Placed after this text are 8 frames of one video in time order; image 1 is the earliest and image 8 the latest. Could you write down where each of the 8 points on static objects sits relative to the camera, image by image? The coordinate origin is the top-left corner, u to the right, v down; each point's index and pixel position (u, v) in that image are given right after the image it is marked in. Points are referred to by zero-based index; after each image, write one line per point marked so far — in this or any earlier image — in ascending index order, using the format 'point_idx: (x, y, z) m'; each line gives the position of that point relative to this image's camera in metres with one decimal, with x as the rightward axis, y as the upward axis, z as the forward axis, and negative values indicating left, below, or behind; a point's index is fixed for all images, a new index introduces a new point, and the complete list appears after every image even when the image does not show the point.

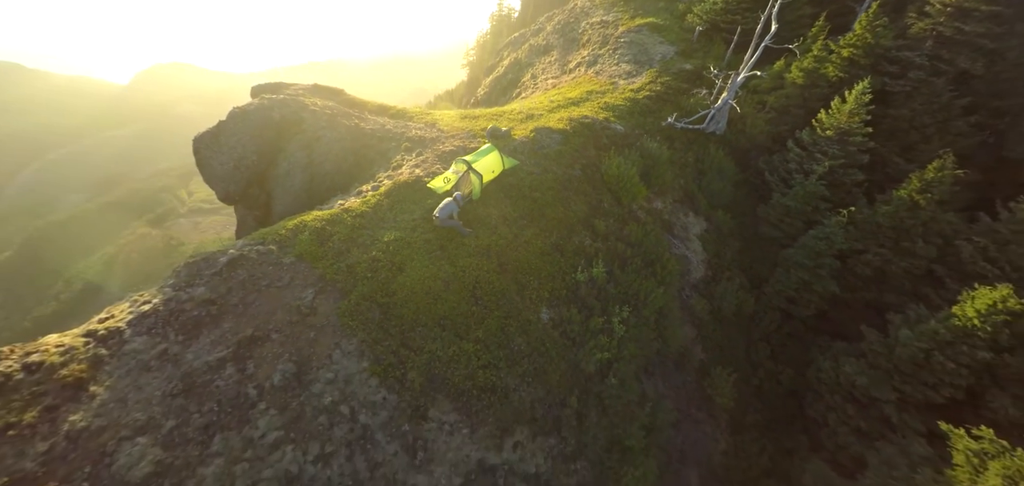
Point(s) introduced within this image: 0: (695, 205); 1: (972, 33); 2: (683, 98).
0: (+5.9, +1.2, +12.7) m
1: (+16.8, +7.6, +14.4) m
2: (+6.5, +5.6, +15.4) m
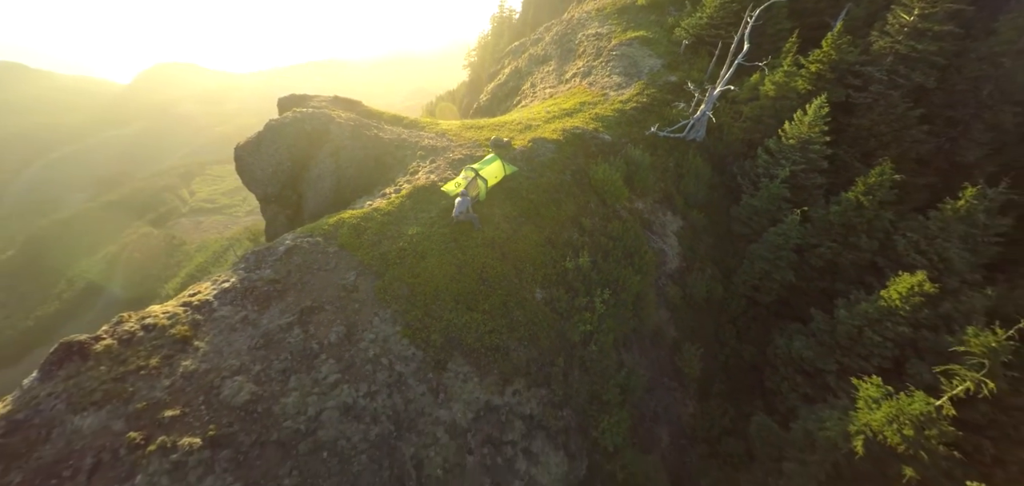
0: (+5.9, +1.4, +14.4) m
1: (+16.8, +7.8, +16.0) m
2: (+6.6, +5.7, +17.0) m
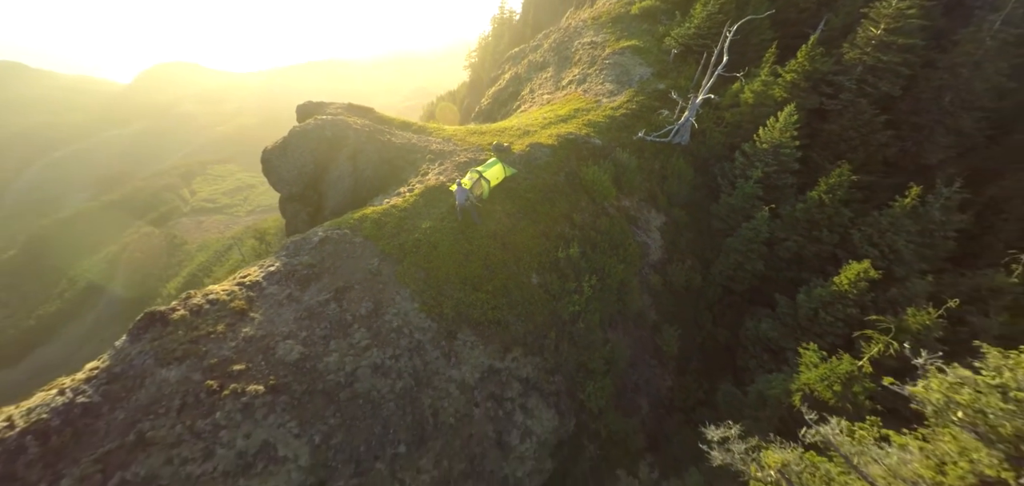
0: (+5.9, +1.6, +15.8) m
1: (+16.8, +8.0, +17.5) m
2: (+6.5, +5.9, +18.5) m
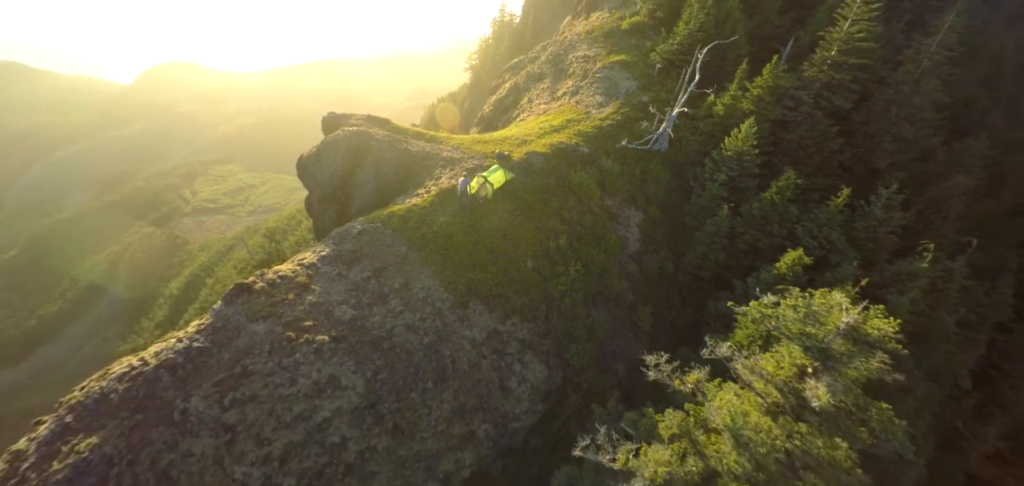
0: (+5.8, +1.9, +18.3) m
1: (+16.8, +8.2, +20.0) m
2: (+6.5, +6.2, +21.0) m
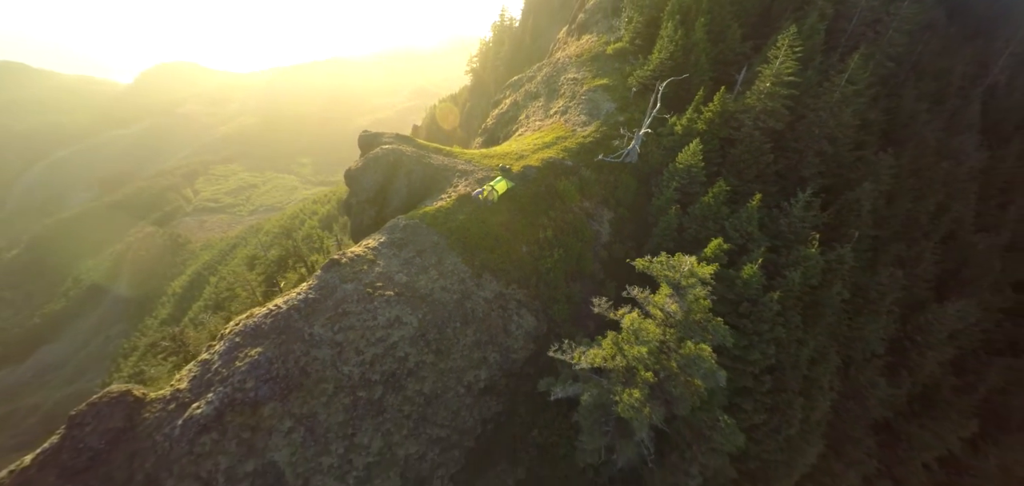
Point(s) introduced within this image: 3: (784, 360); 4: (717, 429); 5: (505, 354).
0: (+5.8, +2.3, +23.4) m
1: (+16.8, +8.7, +25.1) m
2: (+6.5, +6.6, +26.1) m
3: (+13.3, -5.3, +18.9) m
4: (+7.2, -6.5, +14.0) m
5: (-0.2, -5.0, +18.3) m
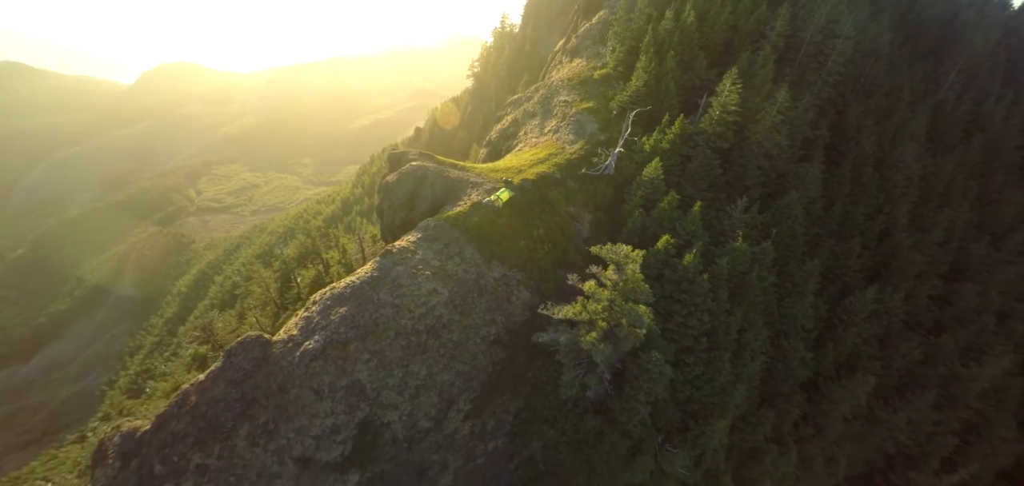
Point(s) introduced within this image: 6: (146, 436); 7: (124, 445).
0: (+5.9, +2.6, +29.8) m
1: (+16.9, +9.0, +31.5) m
2: (+6.6, +6.9, +32.5) m
3: (+13.4, -5.0, +25.3) m
4: (+7.3, -6.2, +20.4) m
5: (-0.2, -4.7, +24.7) m
6: (-17.2, -8.9, +19.5) m
7: (-18.5, -9.3, +19.5) m
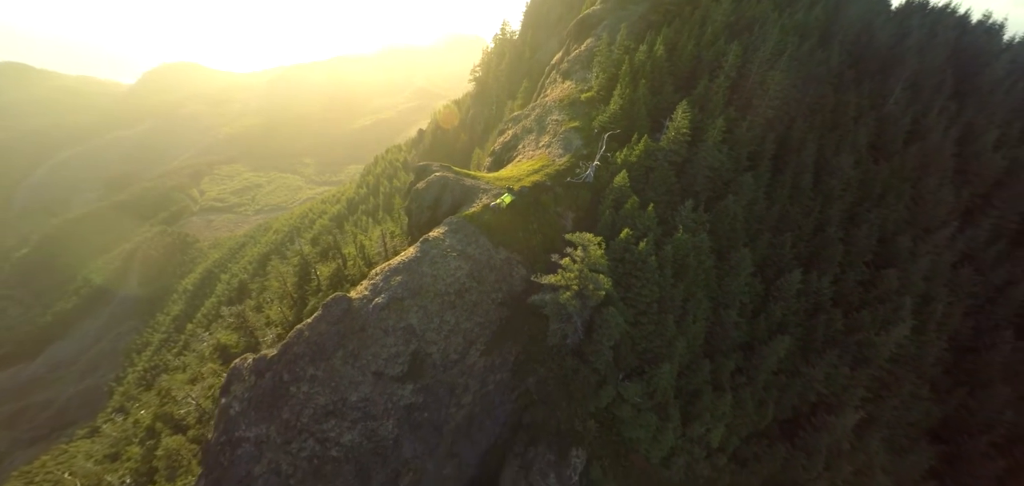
0: (+6.0, +3.3, +38.8) m
1: (+17.0, +9.8, +40.5) m
2: (+6.7, +7.7, +41.5) m
3: (+13.5, -4.3, +34.3) m
4: (+7.4, -5.4, +29.5) m
5: (-0.1, -3.9, +33.7) m
6: (-17.1, -8.2, +28.5) m
7: (-18.4, -8.6, +28.6) m
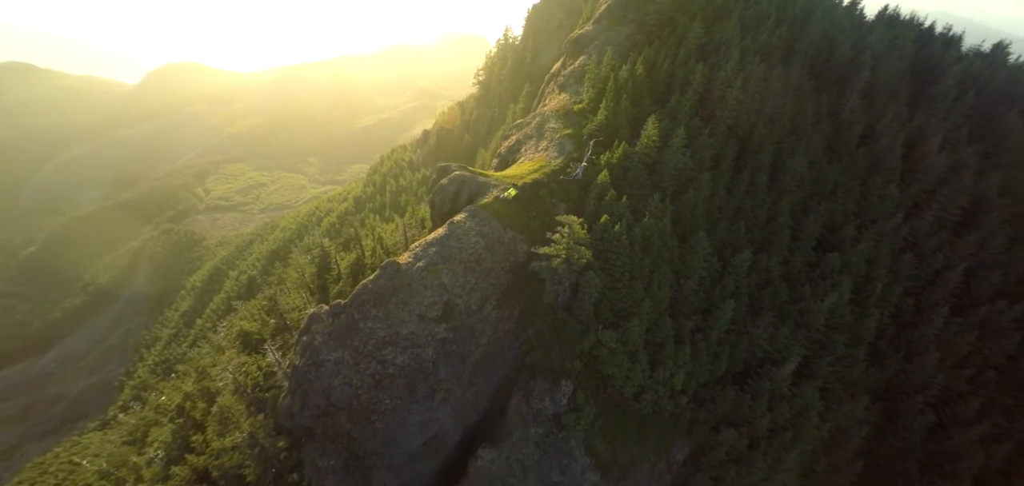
0: (+6.6, +5.3, +48.9) m
1: (+17.6, +11.7, +50.5) m
2: (+7.3, +9.7, +51.6) m
3: (+14.0, -2.3, +44.4) m
4: (+7.9, -3.5, +39.6) m
5: (+0.5, -2.0, +43.8) m
6: (-16.6, -6.2, +38.7) m
7: (-17.9, -6.7, +38.8) m
